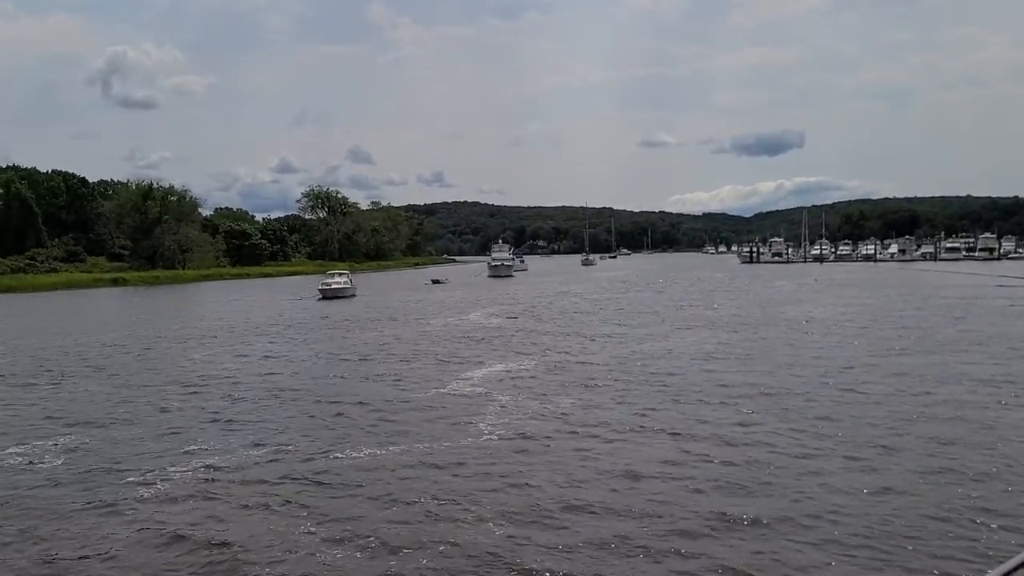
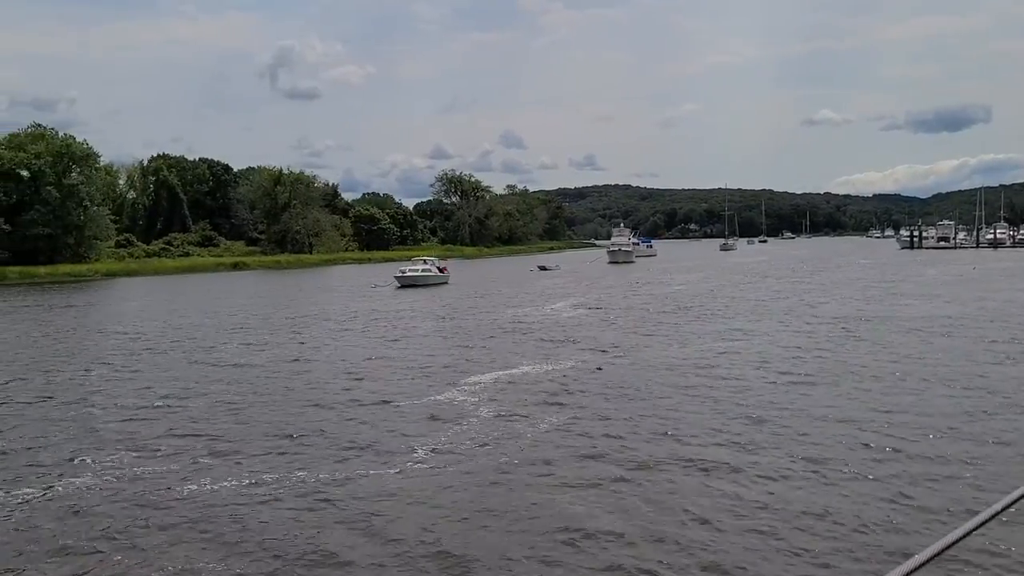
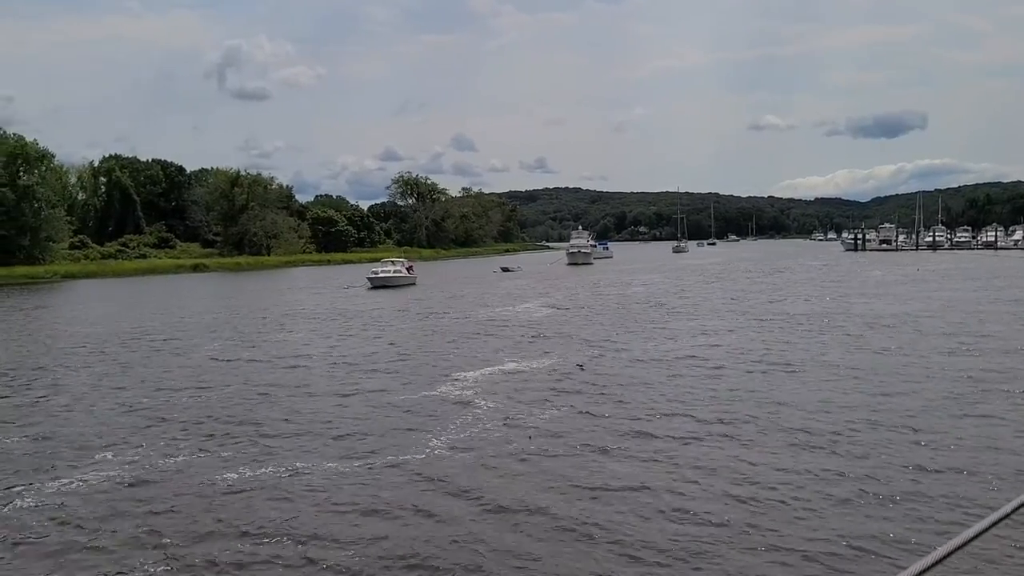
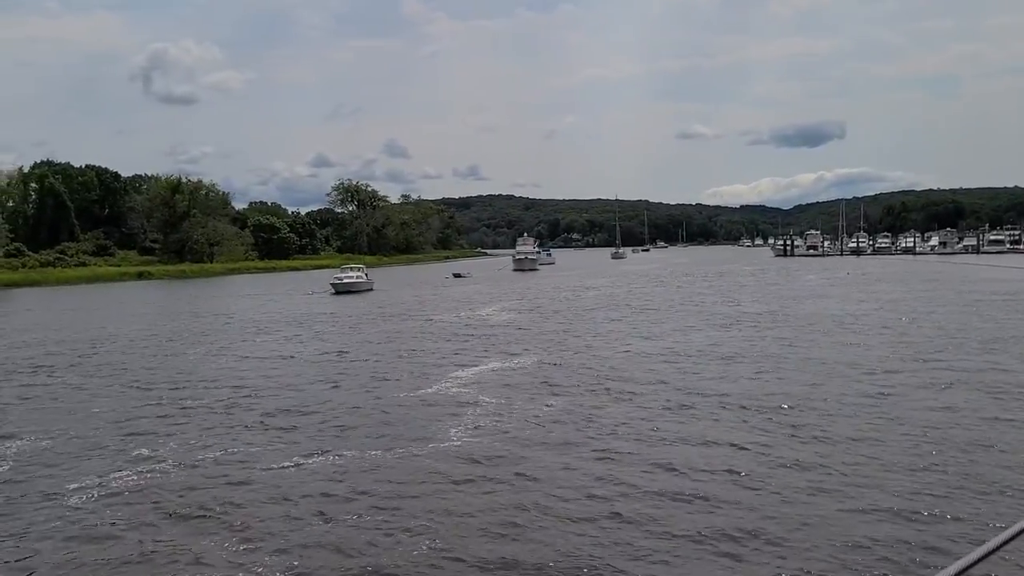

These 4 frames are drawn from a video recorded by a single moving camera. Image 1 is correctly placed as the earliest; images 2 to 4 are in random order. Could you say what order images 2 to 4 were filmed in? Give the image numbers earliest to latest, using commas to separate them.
4, 3, 2
